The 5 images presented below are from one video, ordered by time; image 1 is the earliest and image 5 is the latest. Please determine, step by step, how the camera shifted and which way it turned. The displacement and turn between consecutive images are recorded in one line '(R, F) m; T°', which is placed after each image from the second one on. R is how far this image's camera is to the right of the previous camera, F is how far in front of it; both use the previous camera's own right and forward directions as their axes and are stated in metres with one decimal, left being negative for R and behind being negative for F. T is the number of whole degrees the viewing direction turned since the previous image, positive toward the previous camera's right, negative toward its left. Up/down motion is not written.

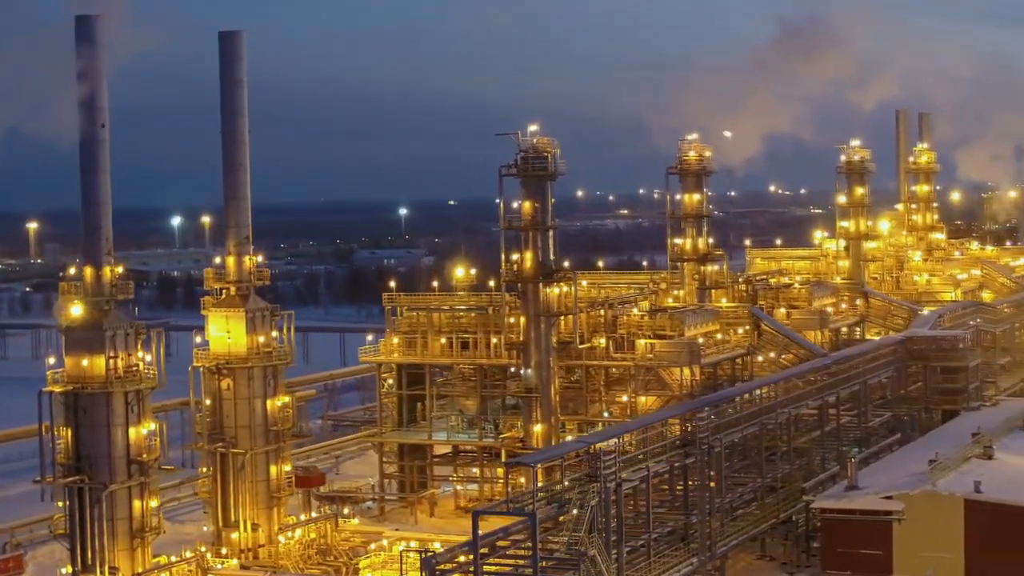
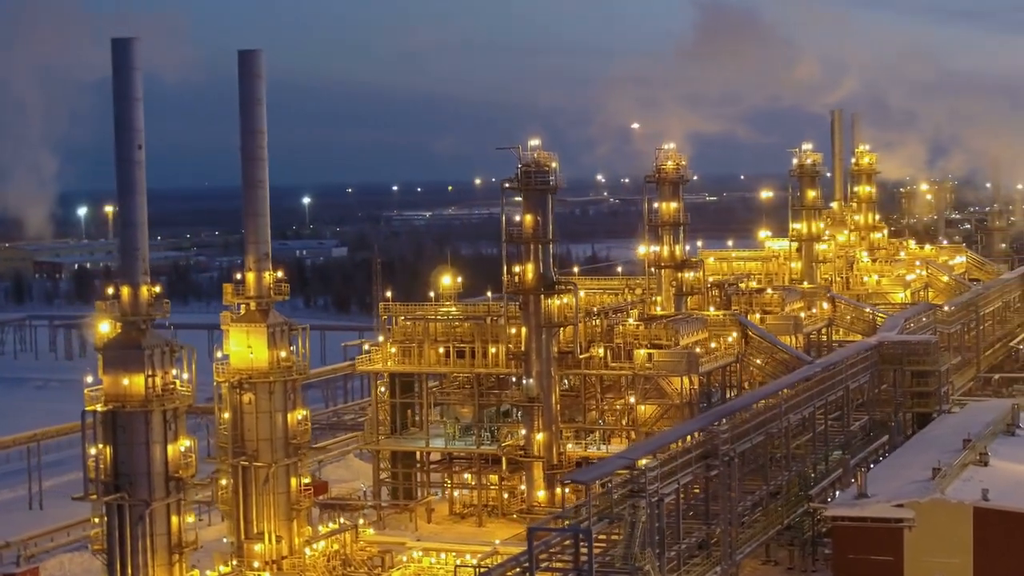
(-1.1, -0.3) m; +3°
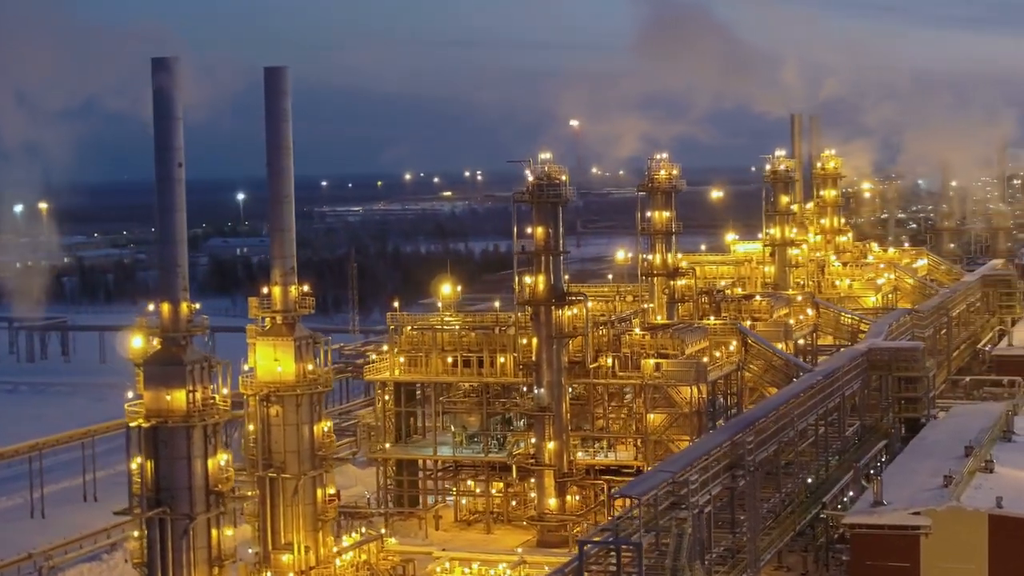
(-0.9, -0.3) m; +2°
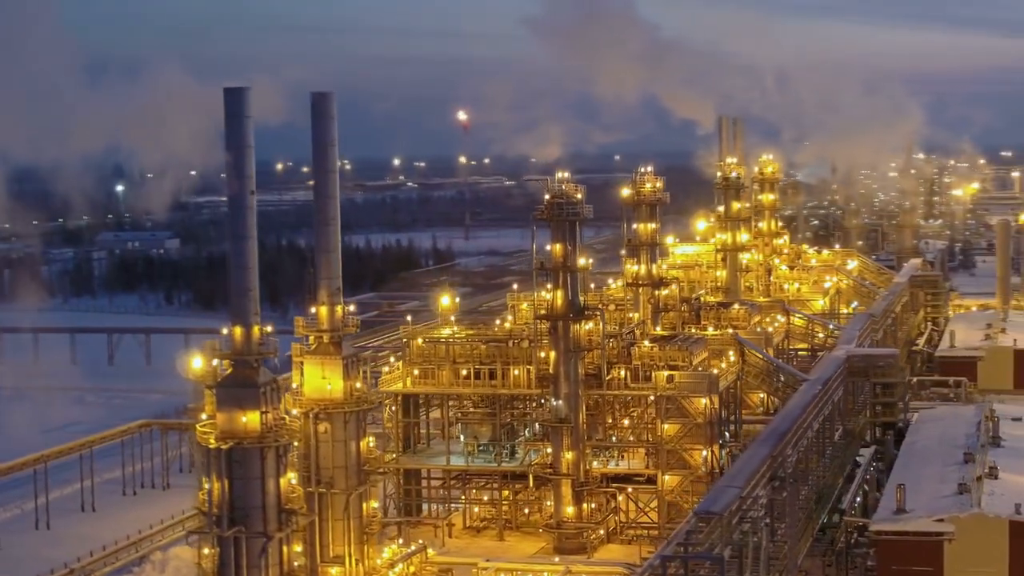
(-1.6, -0.5) m; +4°
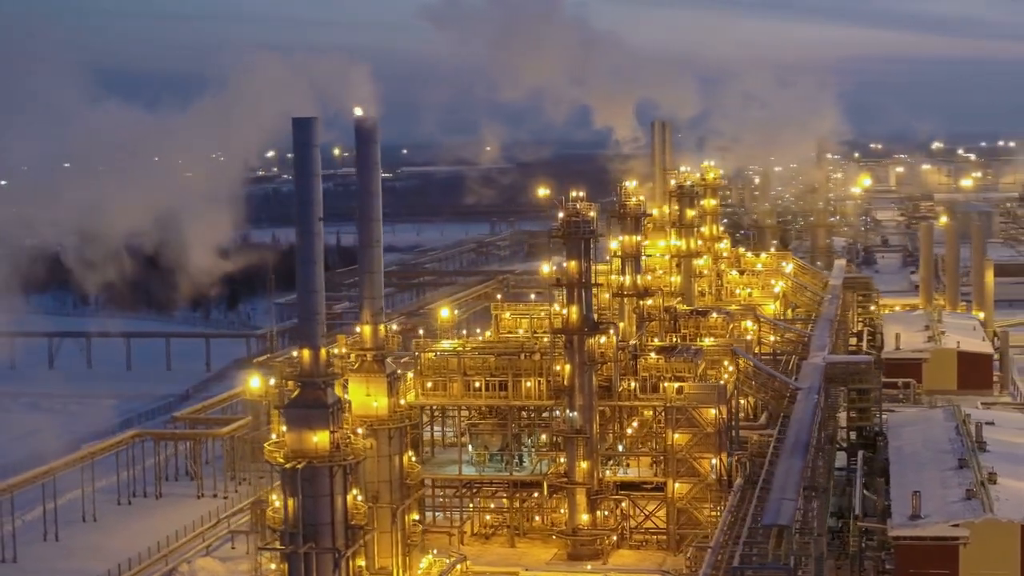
(-1.6, -0.6) m; +4°
